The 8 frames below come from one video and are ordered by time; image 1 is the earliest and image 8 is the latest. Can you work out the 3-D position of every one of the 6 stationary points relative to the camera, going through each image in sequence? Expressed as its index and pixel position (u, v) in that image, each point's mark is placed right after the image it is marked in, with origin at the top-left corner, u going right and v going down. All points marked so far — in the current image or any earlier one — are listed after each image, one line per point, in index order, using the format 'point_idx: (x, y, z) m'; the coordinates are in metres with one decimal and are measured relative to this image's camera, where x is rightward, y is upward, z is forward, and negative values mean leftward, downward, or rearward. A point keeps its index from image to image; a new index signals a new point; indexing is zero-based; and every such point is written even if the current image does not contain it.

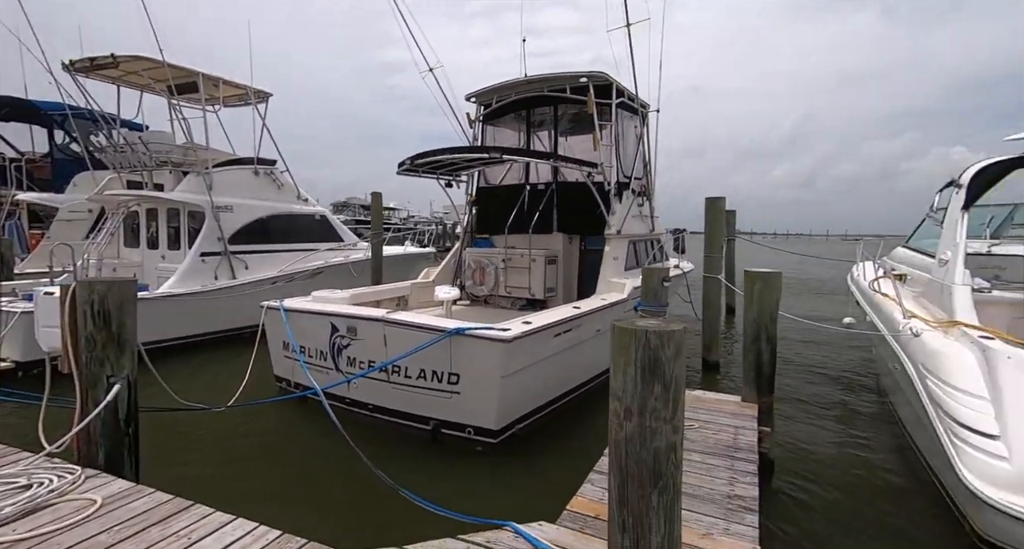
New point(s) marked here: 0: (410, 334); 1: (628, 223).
0: (-0.6, -0.3, +2.7) m
1: (+1.5, +0.7, +6.3) m
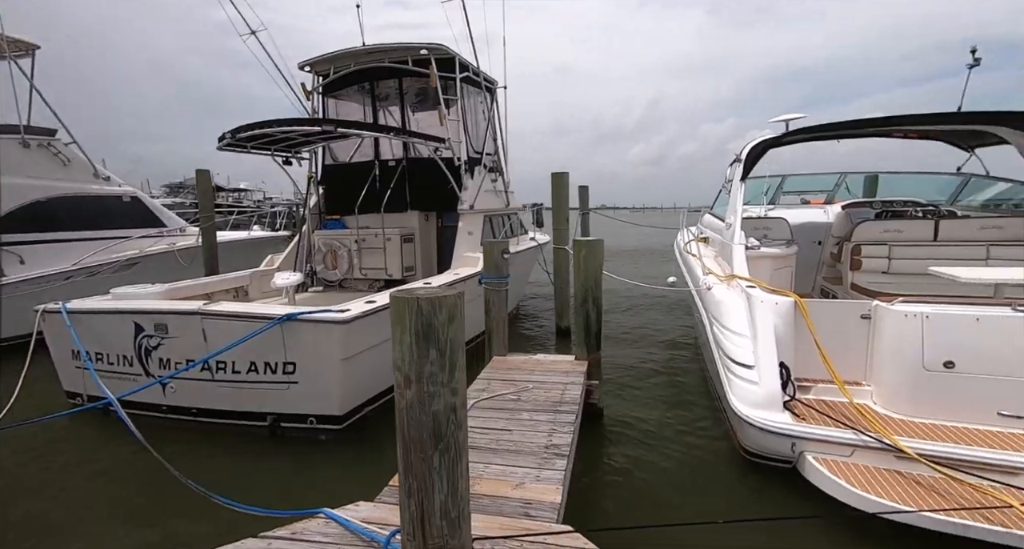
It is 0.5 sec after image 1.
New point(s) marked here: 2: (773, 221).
0: (-1.4, -0.2, +2.5) m
1: (-0.4, +1.0, +6.4) m
2: (+2.4, +0.5, +4.5) m
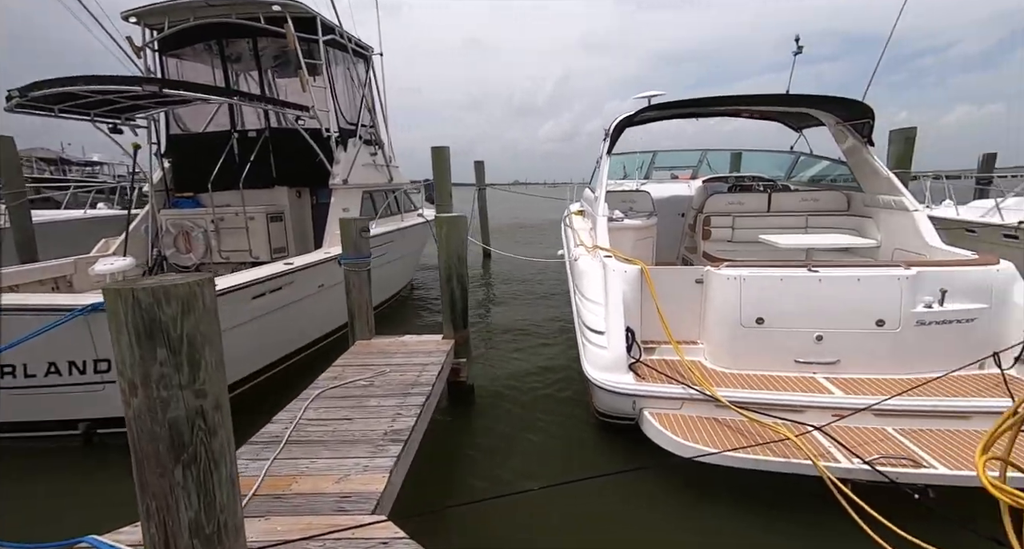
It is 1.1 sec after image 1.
0: (-2.0, -0.2, +2.1) m
1: (-1.9, +1.2, +6.1) m
2: (+1.2, +0.8, +4.8) m
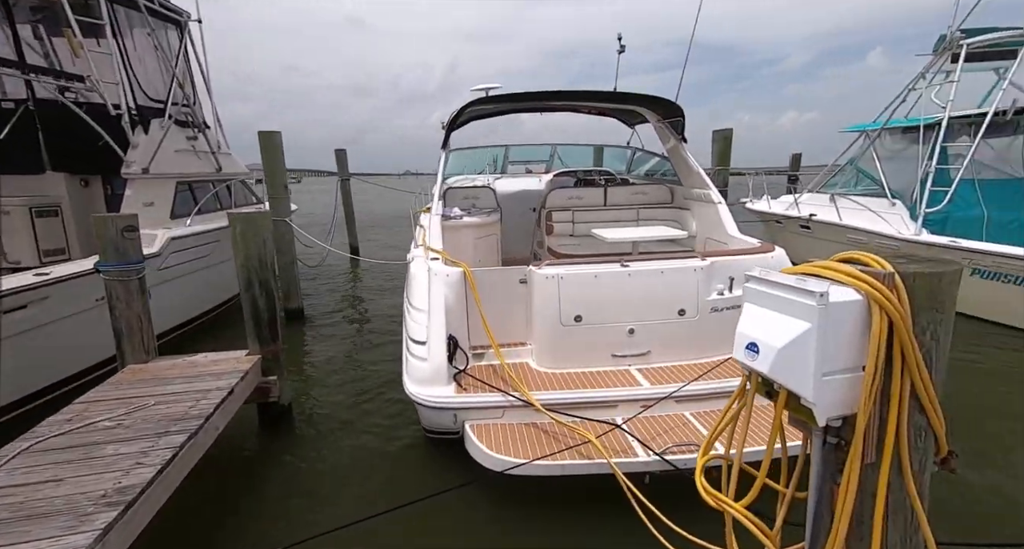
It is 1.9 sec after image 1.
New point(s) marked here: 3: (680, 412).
0: (-2.7, -0.3, +1.3) m
1: (-3.6, +1.2, +5.2) m
2: (-0.3, +0.8, +4.7) m
3: (+0.8, -0.6, +2.3) m
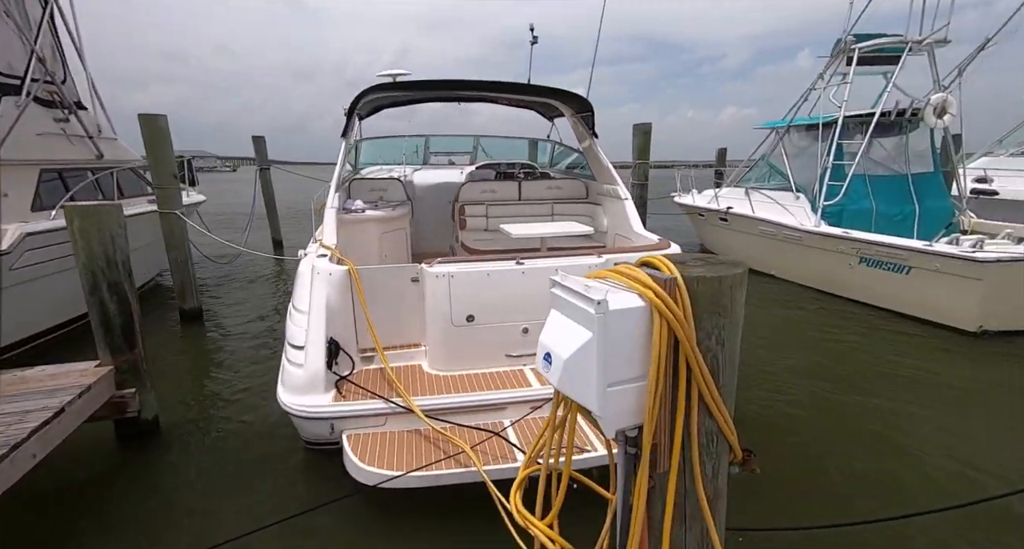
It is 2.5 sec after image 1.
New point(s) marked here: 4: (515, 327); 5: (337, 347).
0: (-3.1, -0.3, +0.9) m
1: (-4.5, +1.2, +4.6) m
2: (-1.1, +0.8, +4.5) m
3: (+0.2, -0.6, +2.3) m
4: (0.0, -0.3, +2.6) m
5: (-0.8, -0.3, +2.4) m
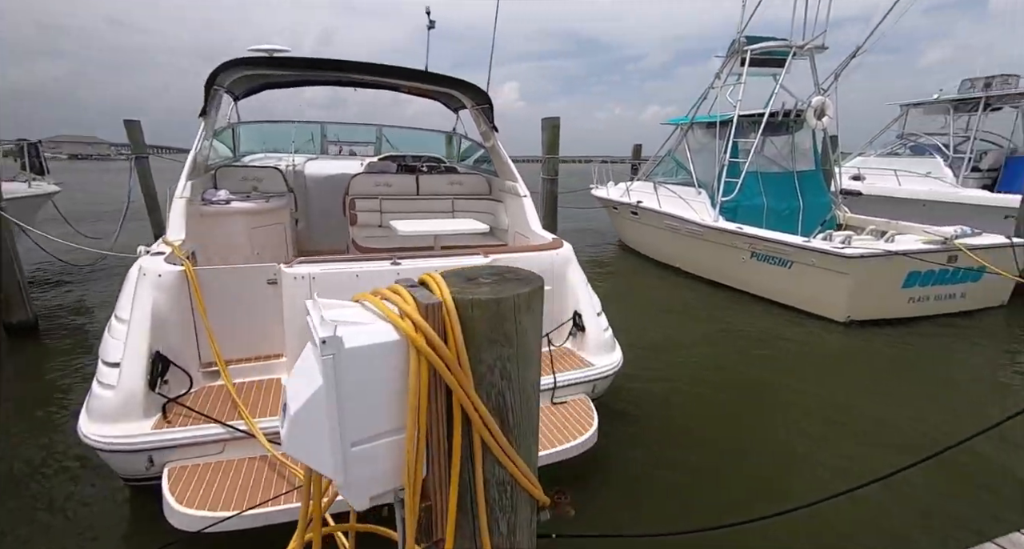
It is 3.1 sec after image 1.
0: (-3.4, -0.4, +0.2) m
1: (-5.4, +1.2, +3.7) m
2: (-2.0, +0.8, +4.1) m
3: (-0.3, -0.6, +2.1) m
4: (-0.6, -0.3, +2.4) m
5: (-1.4, -0.4, +2.1) m
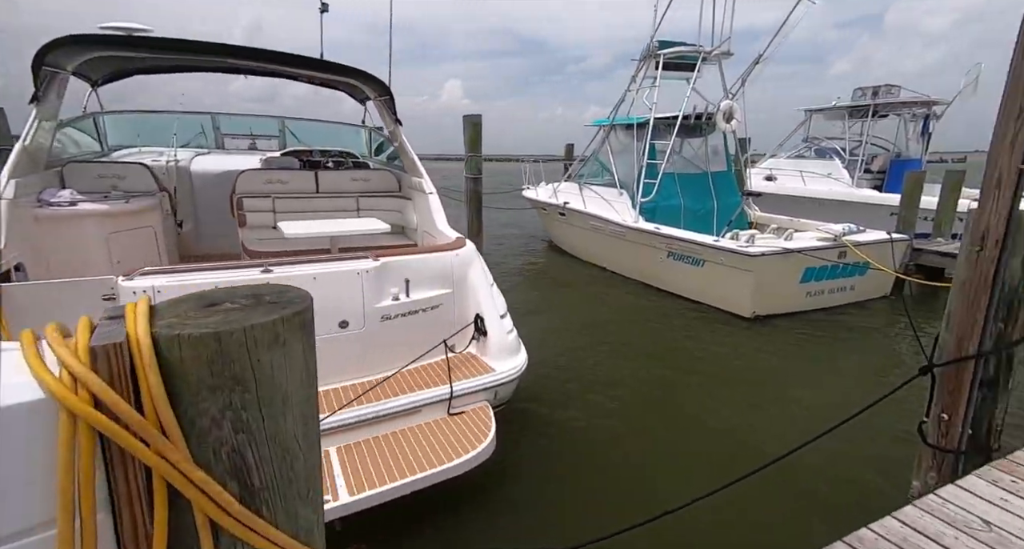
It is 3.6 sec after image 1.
0: (-3.7, -0.5, -0.4) m
1: (-6.1, +1.0, +2.8) m
2: (-2.8, +0.8, +3.7) m
3: (-0.8, -0.7, +1.9) m
4: (-1.1, -0.3, +2.1) m
5: (-1.9, -0.4, +1.7) m
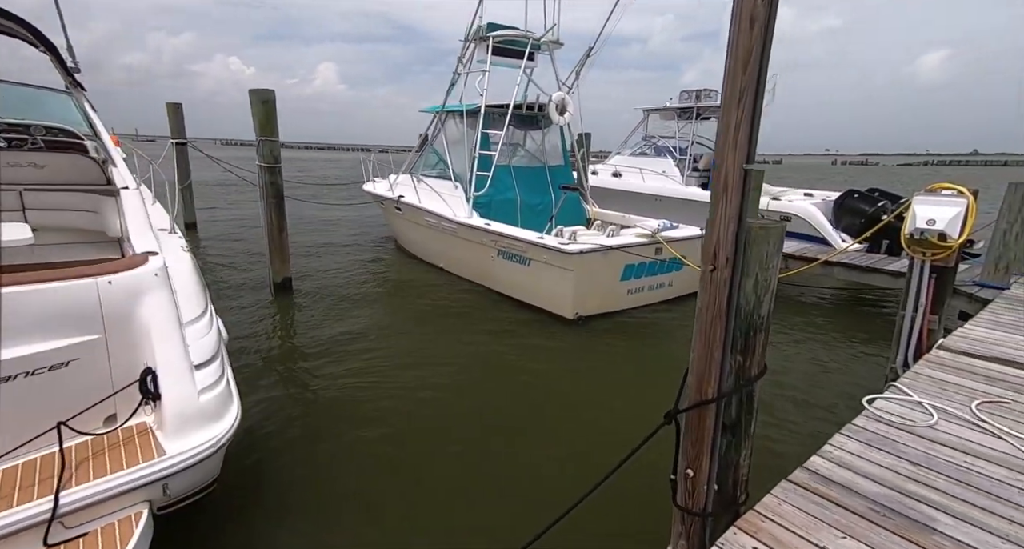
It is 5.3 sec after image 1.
0: (-4.2, -0.9, -2.1) m
1: (-7.3, +0.6, +0.3) m
2: (-4.4, +0.5, +2.0) m
3: (-2.0, -0.9, +0.8) m
4: (-2.4, -0.6, +0.9) m
5: (-3.0, -0.7, +0.3) m
